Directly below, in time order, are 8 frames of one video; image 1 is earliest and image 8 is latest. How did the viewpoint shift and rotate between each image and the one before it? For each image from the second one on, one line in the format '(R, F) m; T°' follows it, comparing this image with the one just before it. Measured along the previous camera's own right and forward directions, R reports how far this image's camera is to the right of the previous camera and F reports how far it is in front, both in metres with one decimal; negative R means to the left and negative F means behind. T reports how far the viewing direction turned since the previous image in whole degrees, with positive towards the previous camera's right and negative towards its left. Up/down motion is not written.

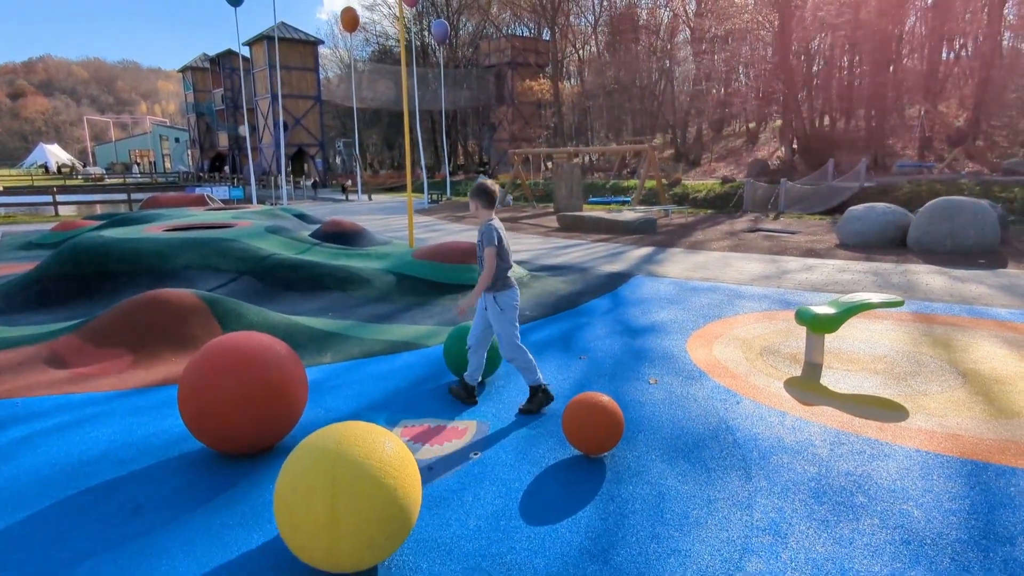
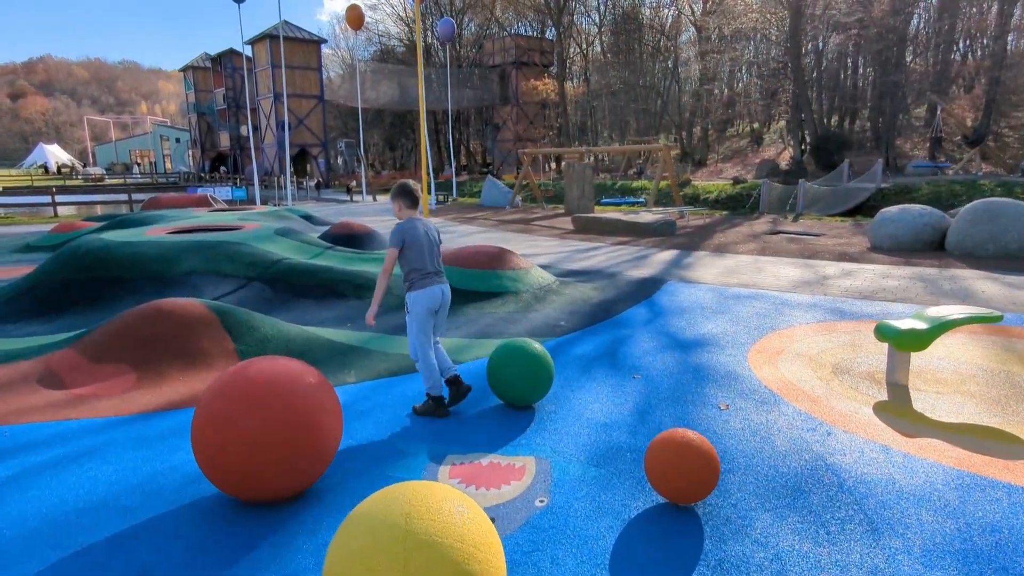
(-0.4, +0.6) m; 0°
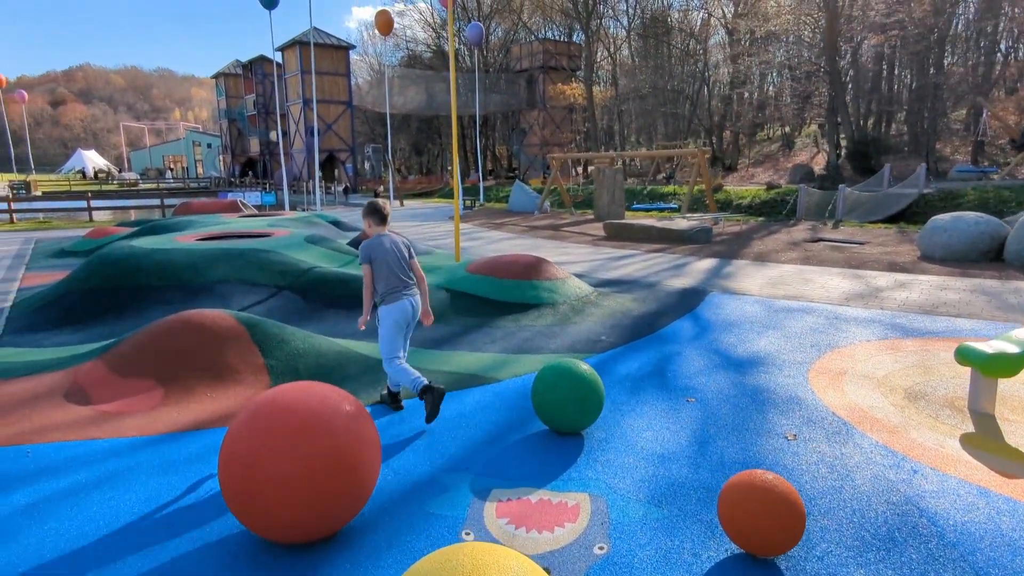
(-0.1, +0.3) m; -2°
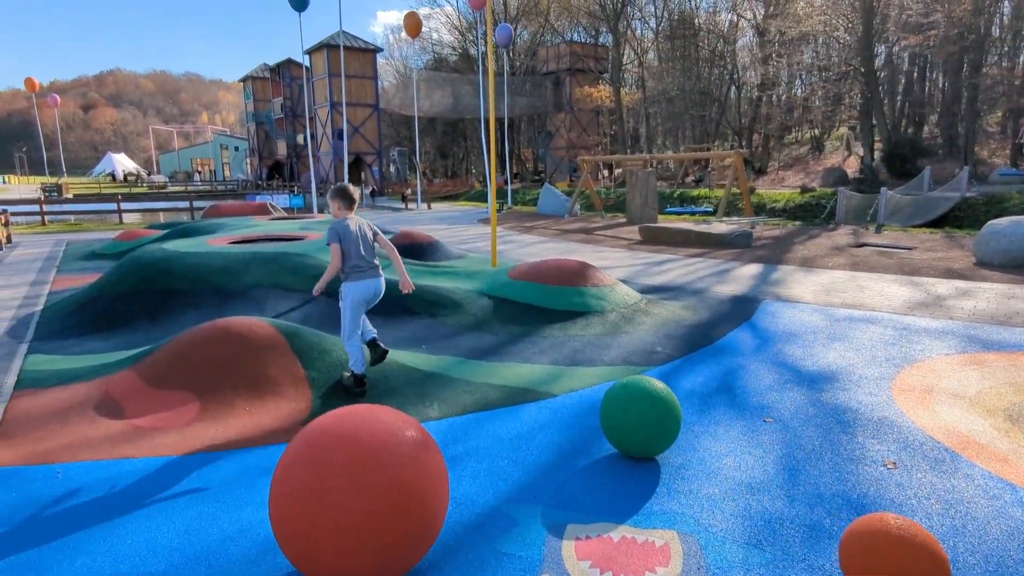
(-0.3, +0.3) m; -2°
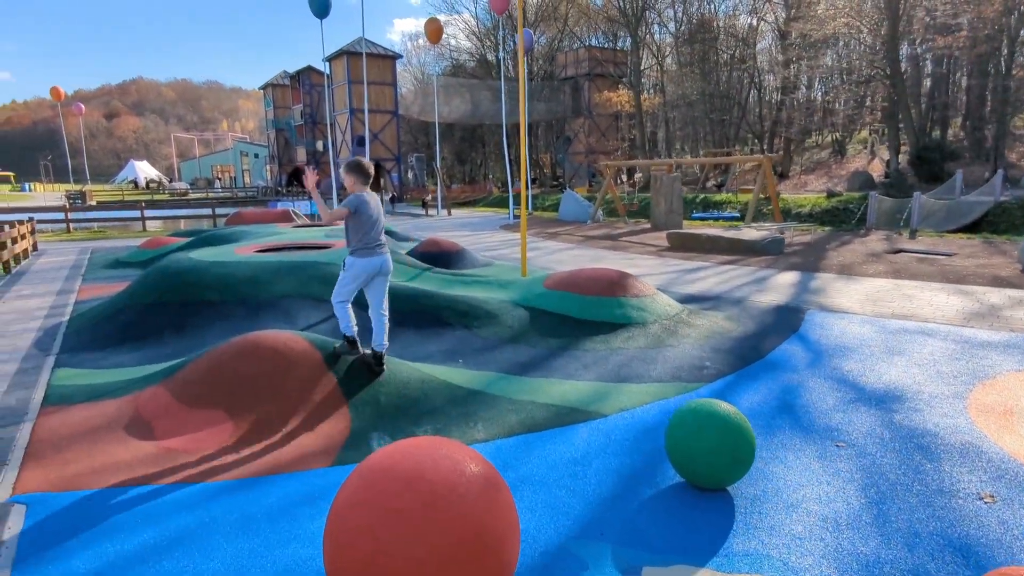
(-0.2, +0.2) m; -1°
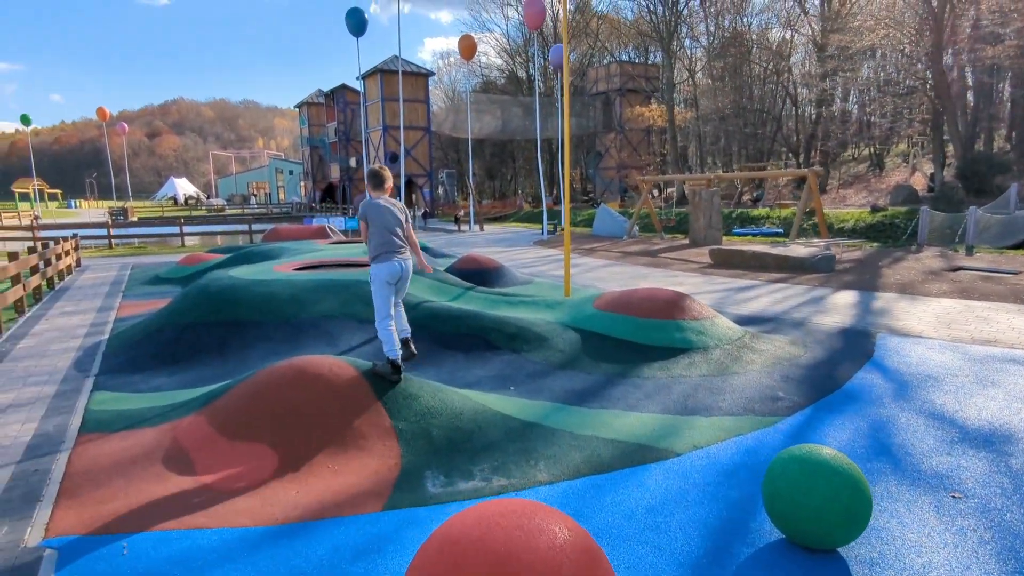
(-0.2, +0.3) m; -3°
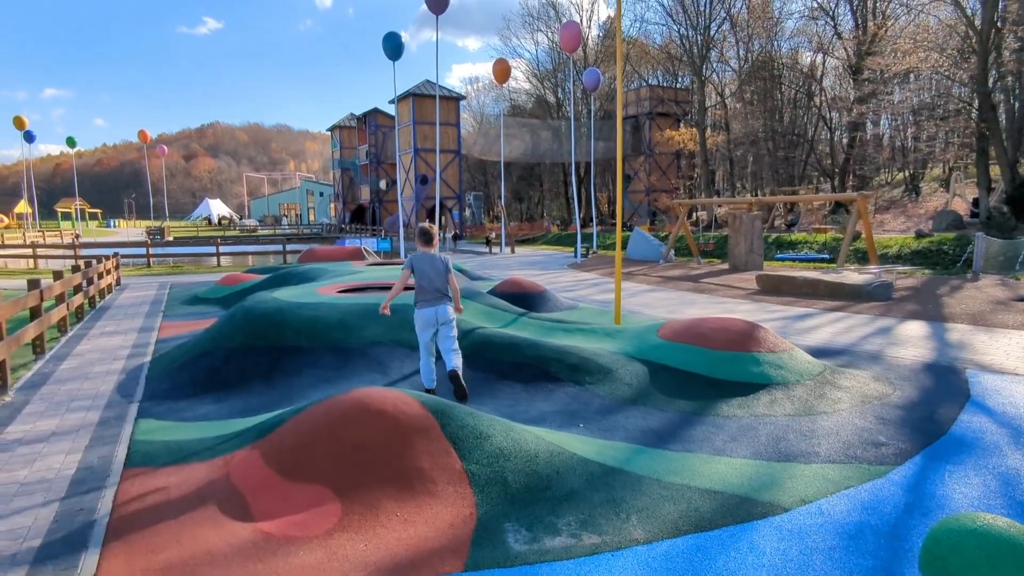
(-0.4, +0.3) m; -2°
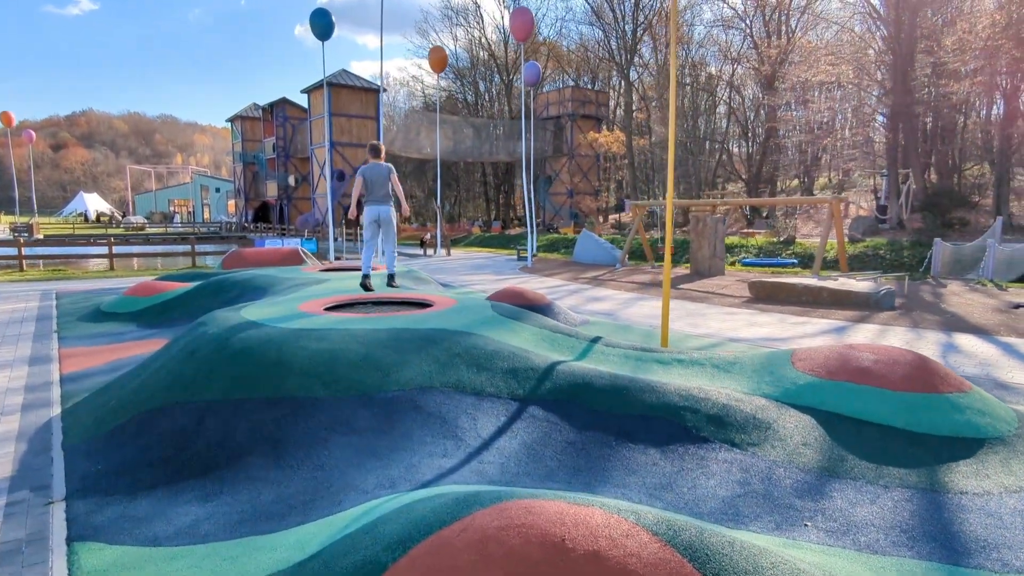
(-1.5, +1.9) m; +9°
